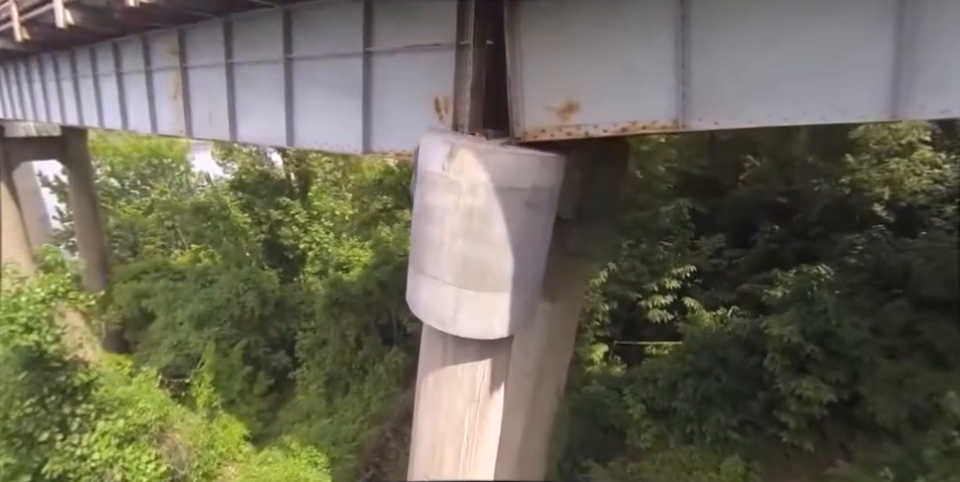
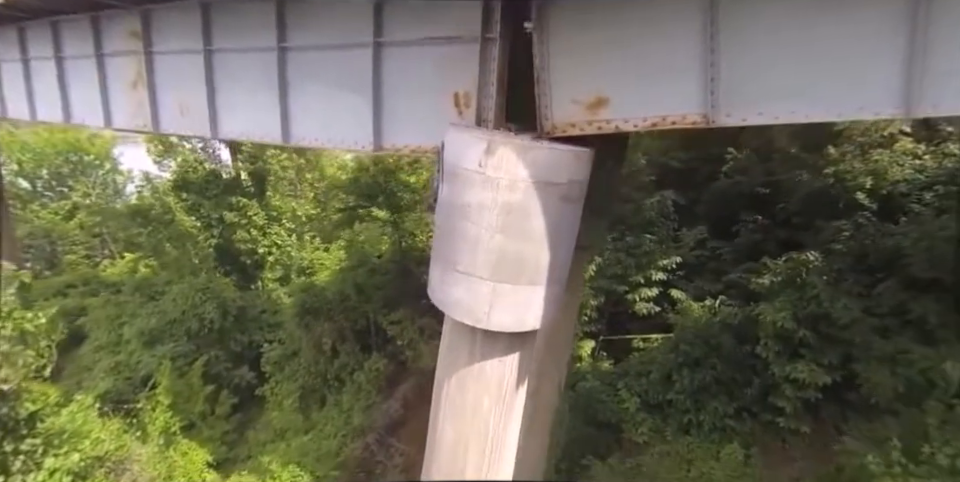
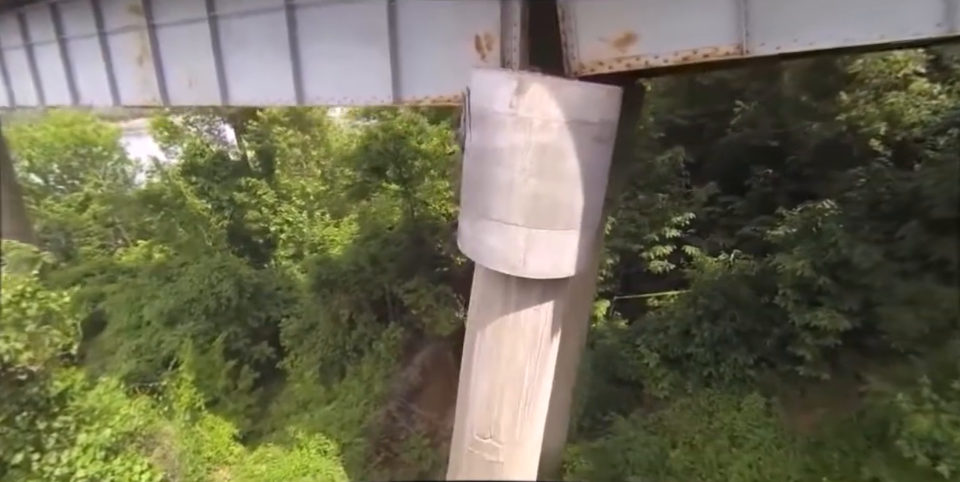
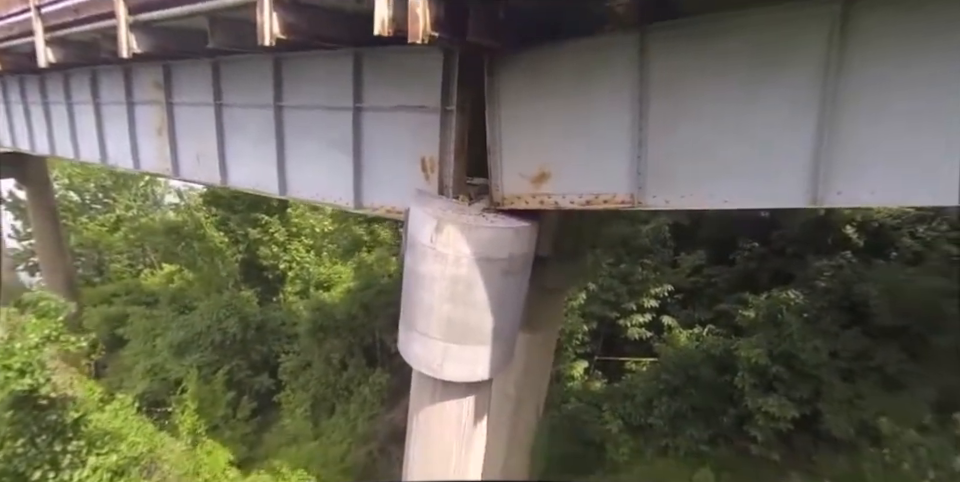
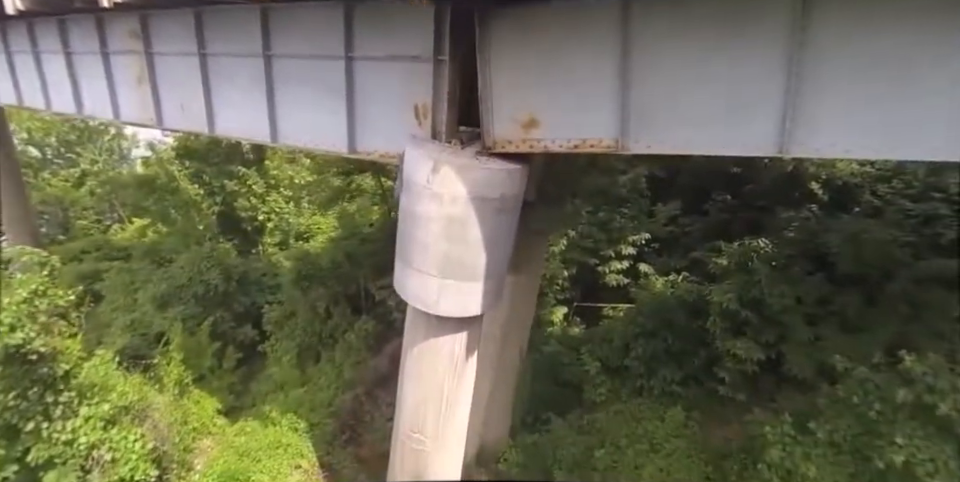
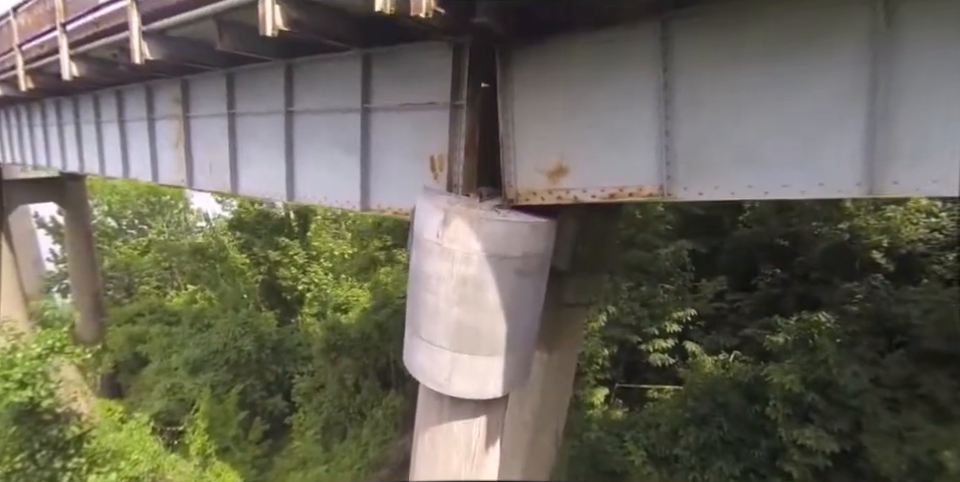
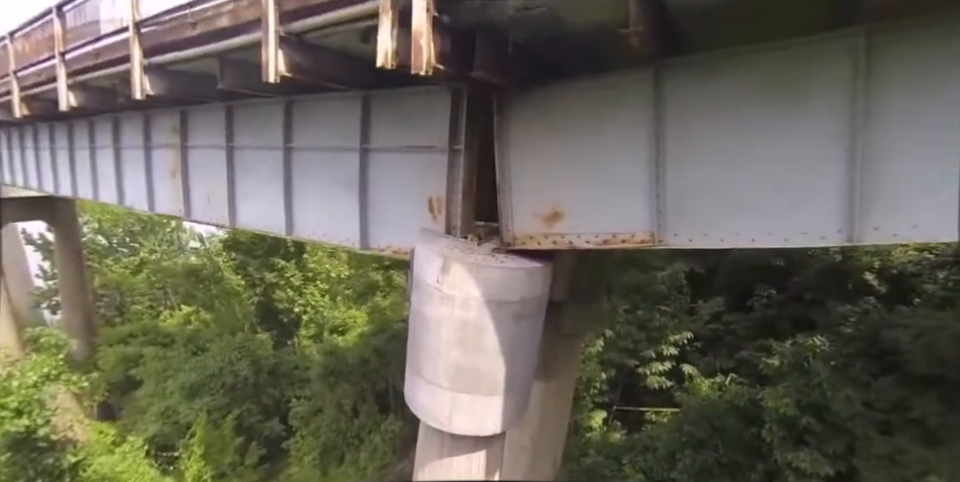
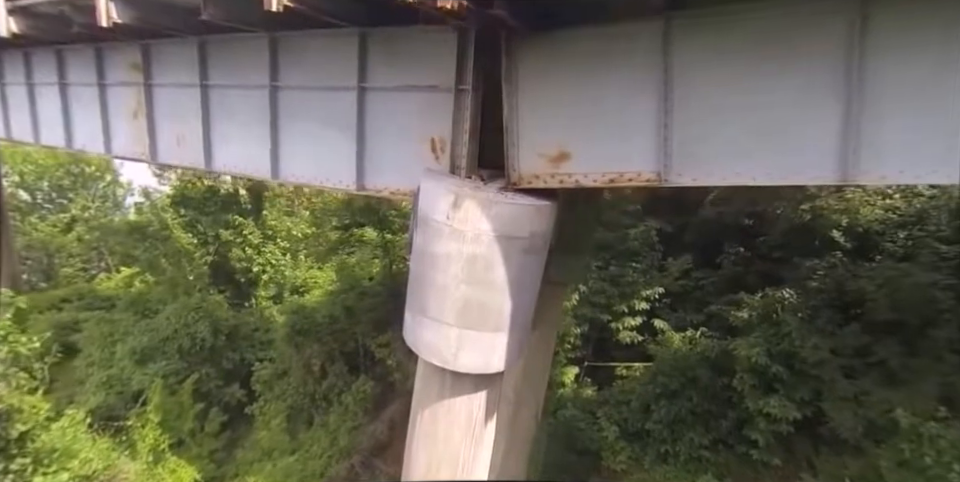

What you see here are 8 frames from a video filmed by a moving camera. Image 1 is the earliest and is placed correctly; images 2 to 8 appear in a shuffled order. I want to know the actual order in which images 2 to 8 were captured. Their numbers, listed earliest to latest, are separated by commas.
6, 7, 4, 5, 8, 2, 3
